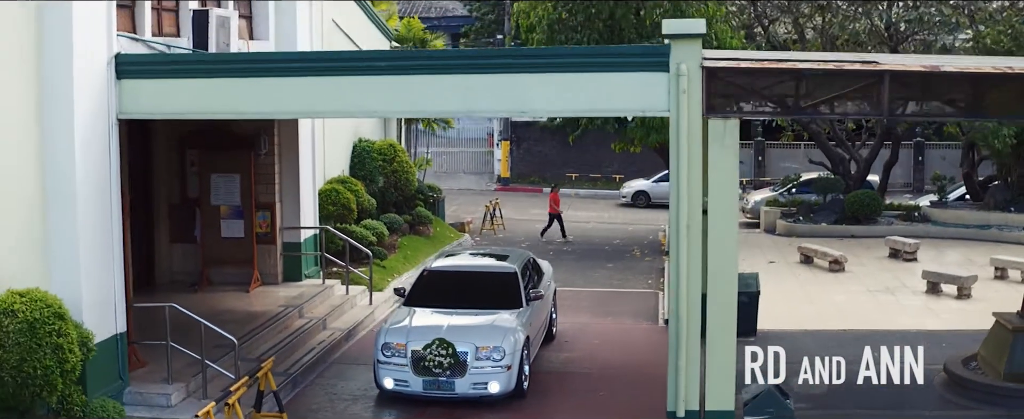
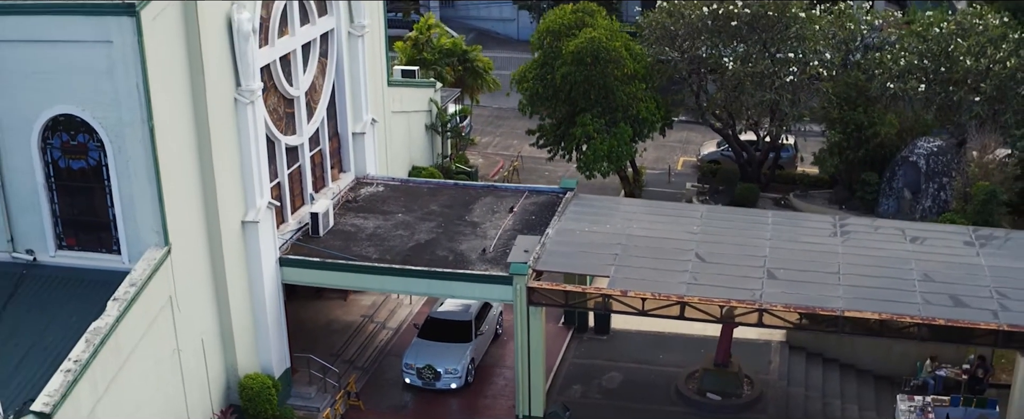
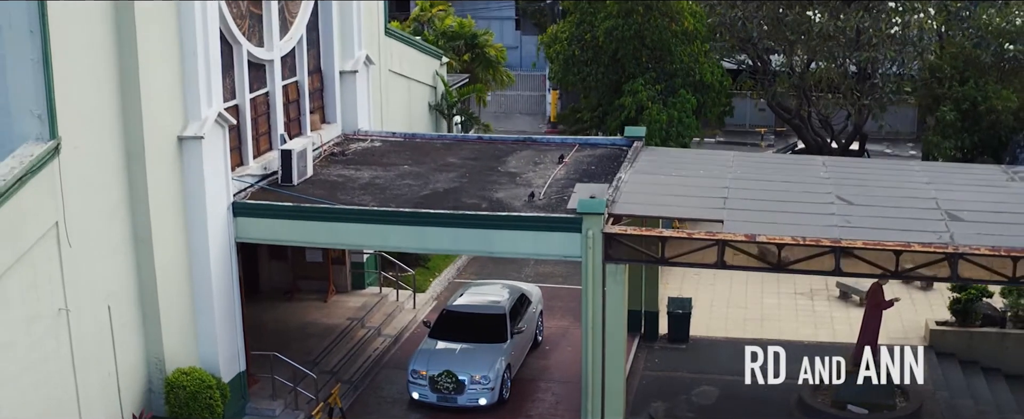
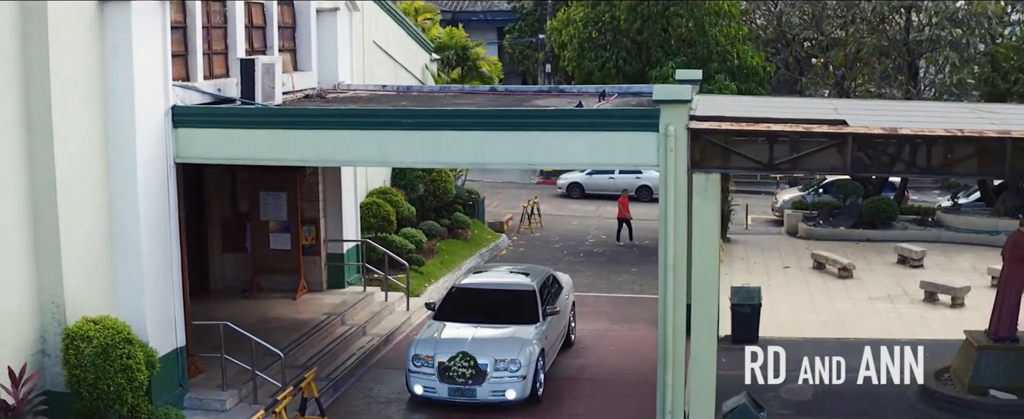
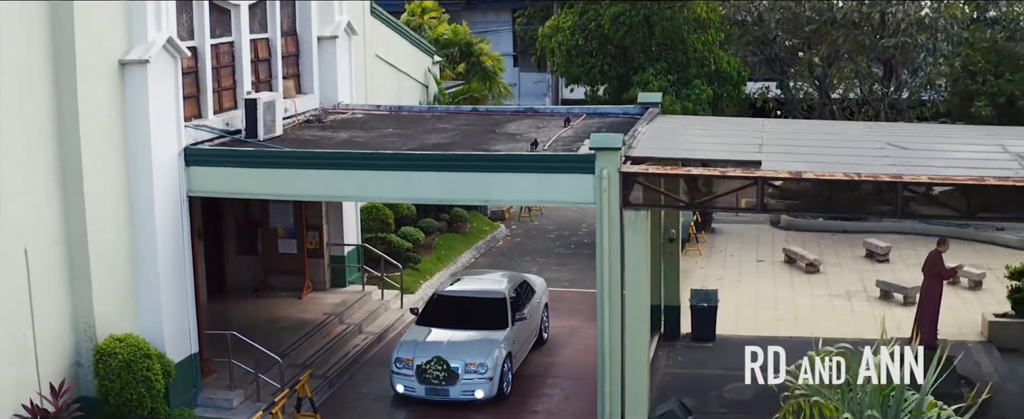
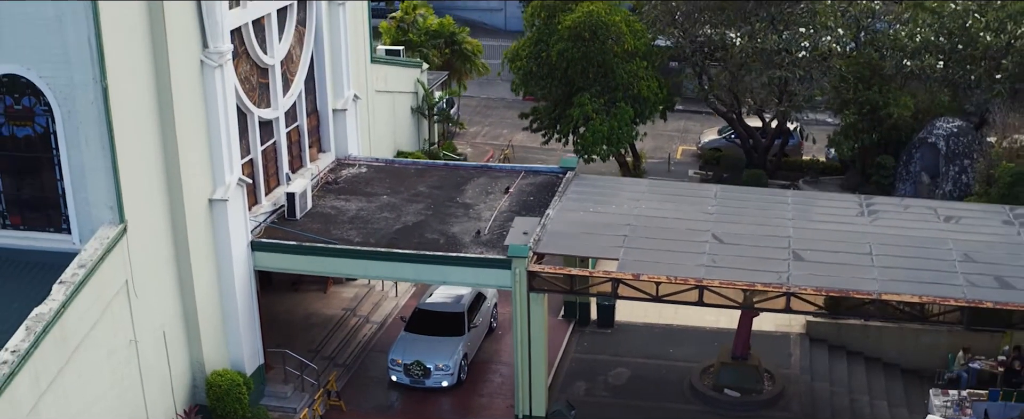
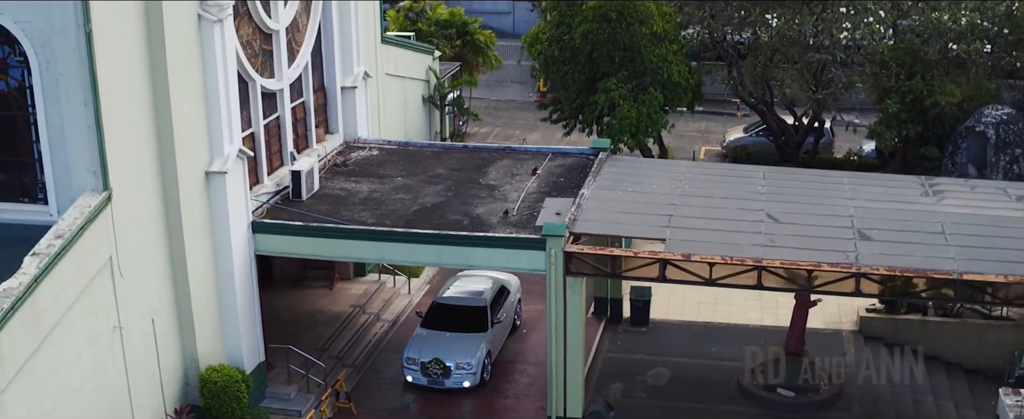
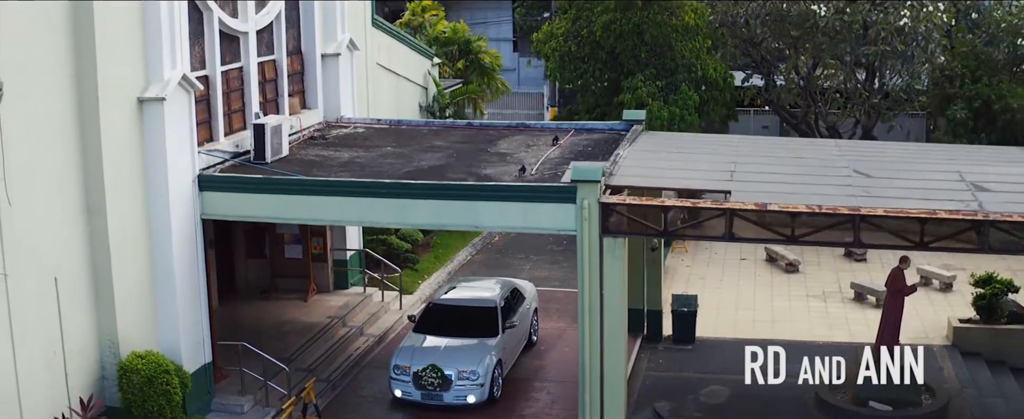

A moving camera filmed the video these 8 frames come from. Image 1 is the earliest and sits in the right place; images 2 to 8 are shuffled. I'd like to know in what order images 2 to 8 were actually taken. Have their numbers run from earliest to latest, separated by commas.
4, 5, 8, 3, 7, 6, 2
